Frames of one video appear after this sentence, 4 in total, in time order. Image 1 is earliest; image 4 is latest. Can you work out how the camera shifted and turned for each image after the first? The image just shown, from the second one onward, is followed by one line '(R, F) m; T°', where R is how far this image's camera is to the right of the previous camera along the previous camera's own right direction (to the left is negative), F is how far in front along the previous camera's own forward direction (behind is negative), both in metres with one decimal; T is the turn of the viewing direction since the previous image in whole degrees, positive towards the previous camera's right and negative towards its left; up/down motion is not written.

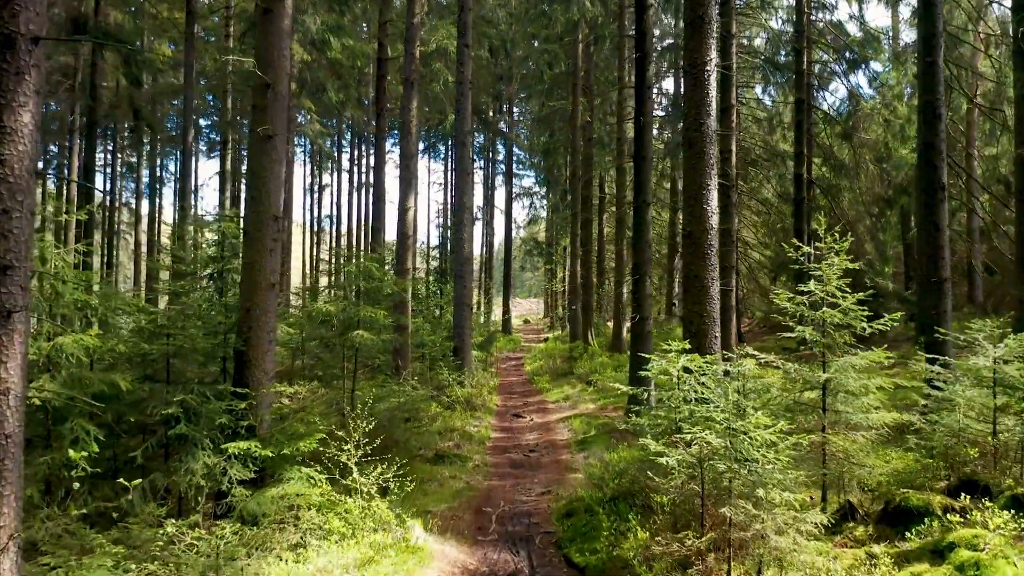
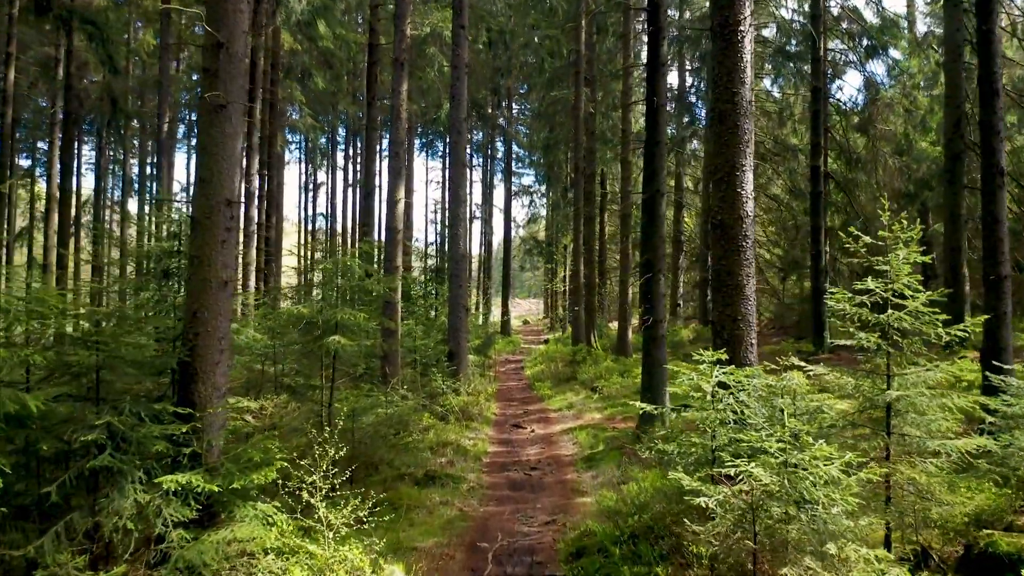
(0.0, +1.0) m; 0°
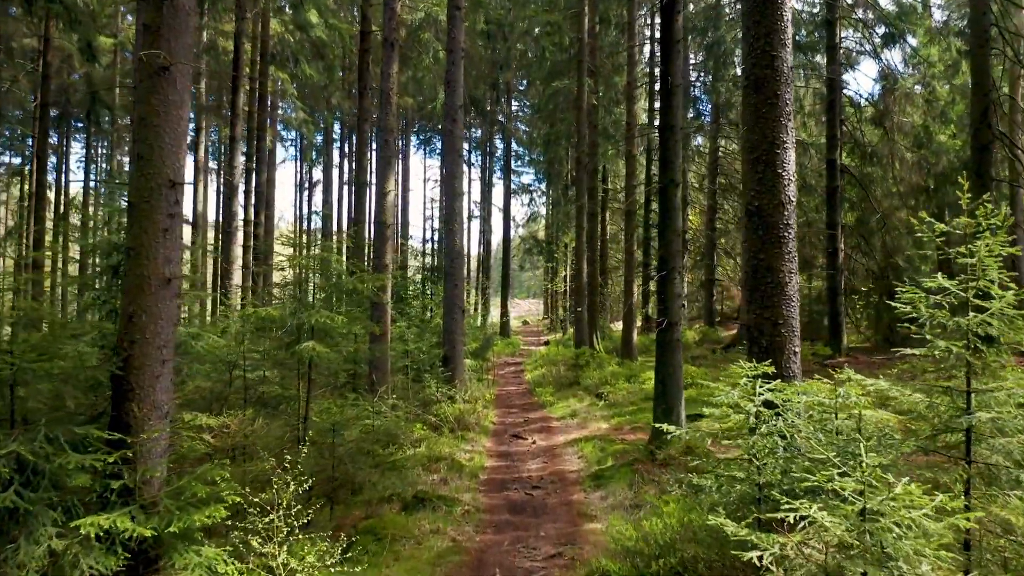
(0.0, +0.9) m; 0°
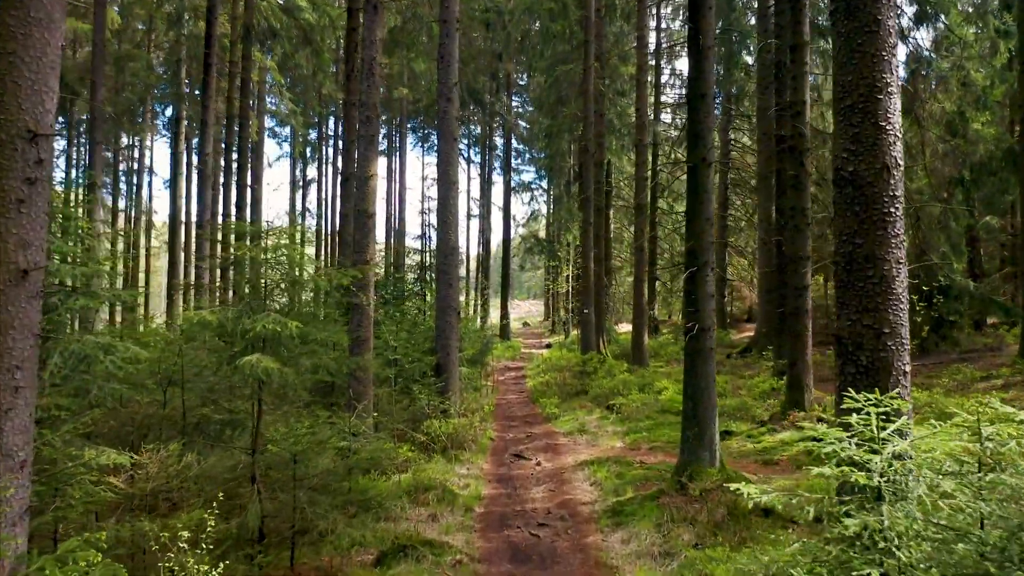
(0.0, +1.3) m; 0°
